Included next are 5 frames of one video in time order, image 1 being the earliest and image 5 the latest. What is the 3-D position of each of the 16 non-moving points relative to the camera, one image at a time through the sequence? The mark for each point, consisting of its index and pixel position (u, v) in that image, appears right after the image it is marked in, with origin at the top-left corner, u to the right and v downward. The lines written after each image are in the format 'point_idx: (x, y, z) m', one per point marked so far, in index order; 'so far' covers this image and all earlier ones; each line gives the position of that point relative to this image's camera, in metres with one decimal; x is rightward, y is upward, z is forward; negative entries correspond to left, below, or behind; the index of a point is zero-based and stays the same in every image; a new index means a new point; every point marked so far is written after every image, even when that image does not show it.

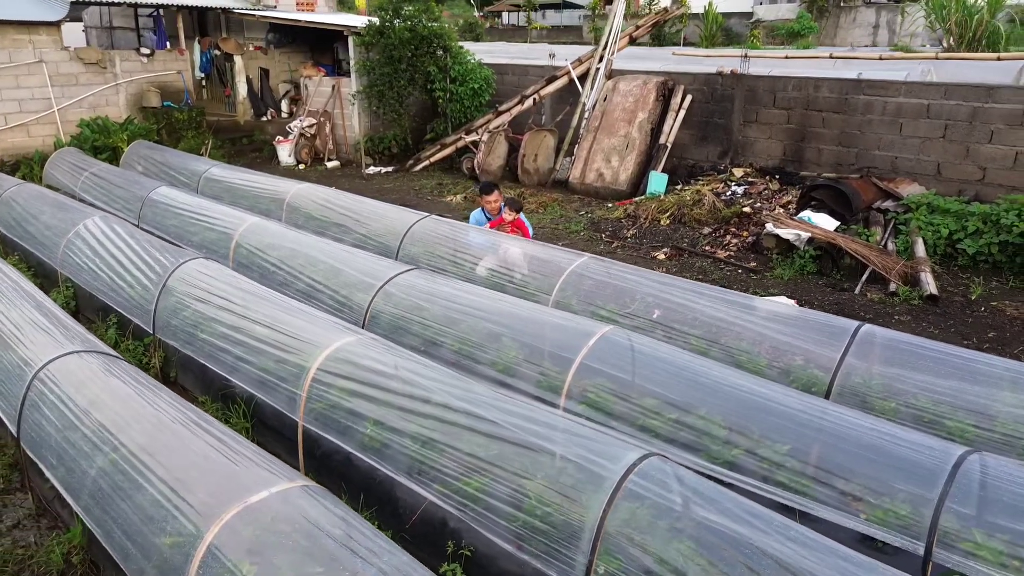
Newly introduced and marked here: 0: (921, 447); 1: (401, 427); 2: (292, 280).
0: (+1.5, -0.6, +2.6) m
1: (-0.4, -0.5, +2.9) m
2: (-1.4, +0.1, +4.9) m
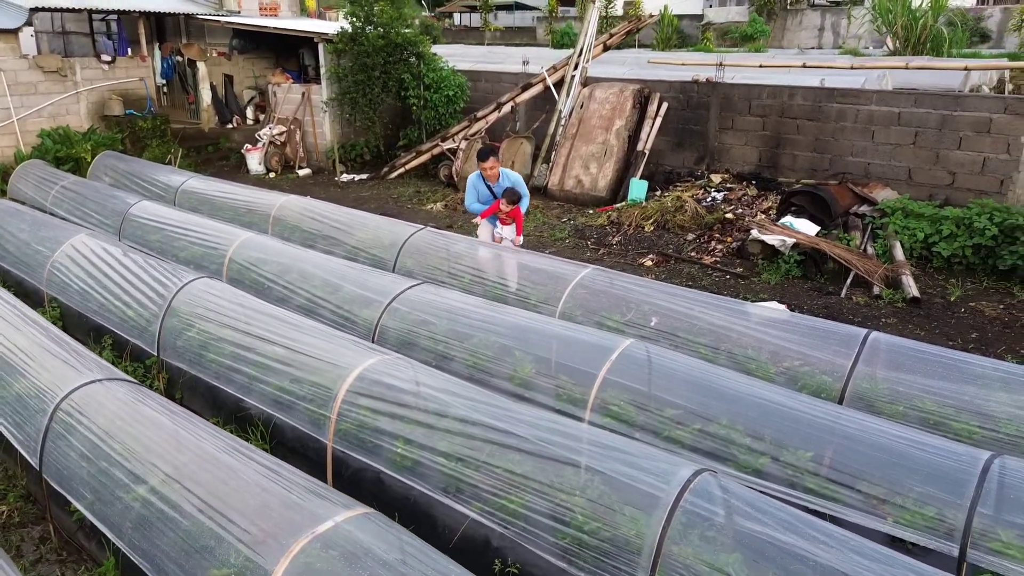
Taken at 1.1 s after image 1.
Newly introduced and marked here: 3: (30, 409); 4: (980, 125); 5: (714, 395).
0: (+1.6, -0.6, +2.8) m
1: (-0.3, -0.6, +2.9) m
2: (-1.4, 0.0, +4.9) m
3: (-1.9, -0.5, +3.0) m
4: (+3.6, +1.3, +5.7) m
5: (+0.9, -0.5, +3.2) m
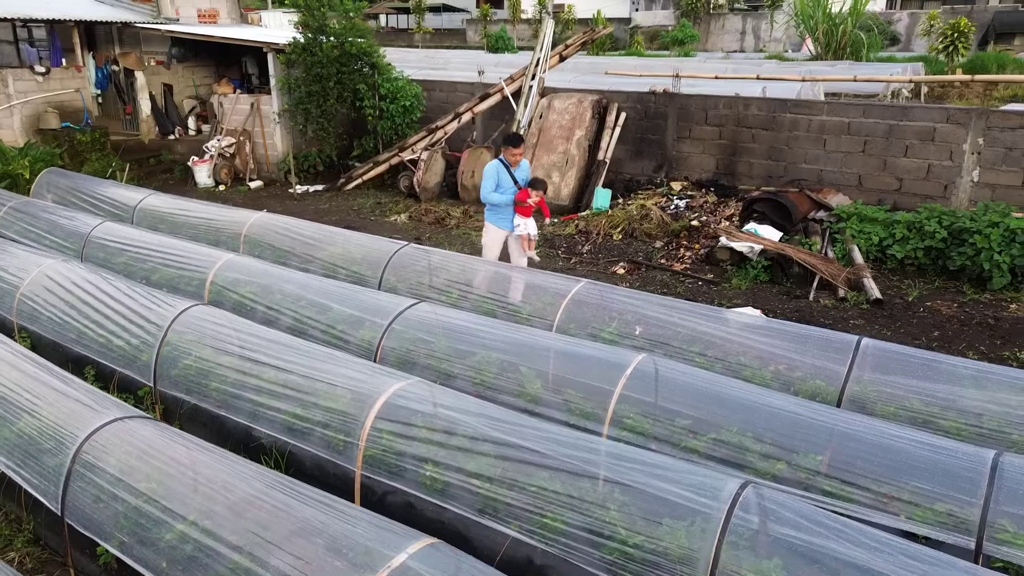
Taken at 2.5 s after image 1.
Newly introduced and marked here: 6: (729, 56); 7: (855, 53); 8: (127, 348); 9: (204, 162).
0: (+1.7, -0.6, +3.0) m
1: (-0.2, -0.7, +3.0) m
2: (-1.5, -0.2, +4.8) m
3: (-1.8, -0.6, +2.9) m
4: (+3.4, +1.3, +6.1) m
5: (+0.9, -0.5, +3.4) m
6: (+3.9, +4.3, +13.9) m
7: (+5.0, +3.6, +11.3) m
8: (-2.1, -0.3, +4.0) m
9: (-3.9, +1.6, +9.6) m
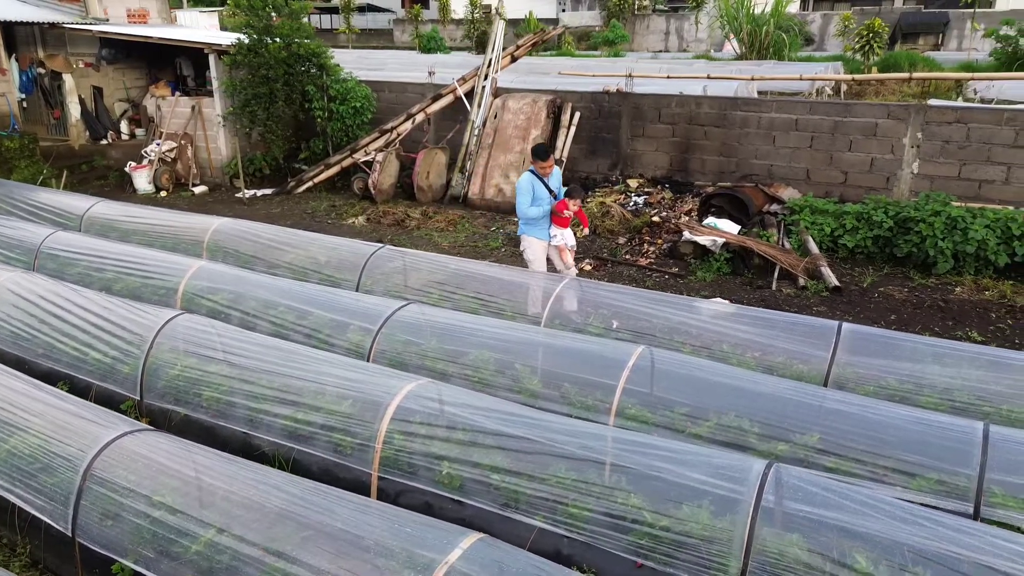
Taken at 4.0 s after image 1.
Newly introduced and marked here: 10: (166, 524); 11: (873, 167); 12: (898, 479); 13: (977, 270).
0: (+1.8, -0.6, +3.2) m
1: (-0.1, -0.7, +3.0) m
2: (-1.6, -0.2, +4.7) m
3: (-1.8, -0.7, +2.8) m
4: (+3.1, +1.4, +6.5) m
5: (+1.0, -0.5, +3.5) m
6: (+2.8, +4.4, +14.3) m
7: (+4.2, +3.7, +11.8) m
8: (-2.1, -0.4, +3.9) m
9: (-4.5, +1.5, +9.3) m
10: (-1.2, -0.8, +2.6) m
11: (+3.1, +1.1, +6.5) m
12: (+1.5, -0.8, +3.1) m
13: (+3.5, +0.1, +5.7) m
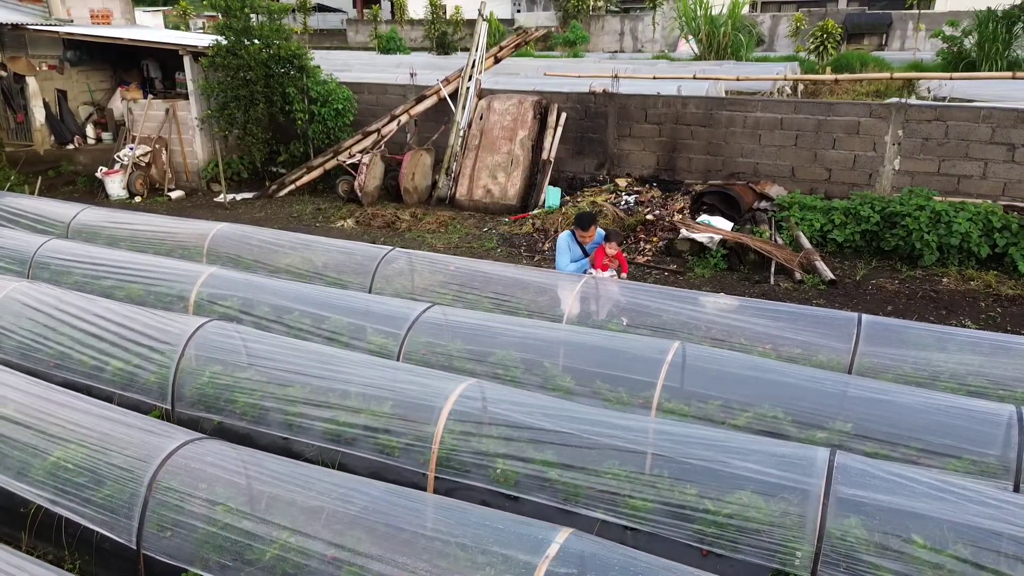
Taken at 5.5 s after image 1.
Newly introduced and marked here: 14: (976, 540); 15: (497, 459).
0: (+2.0, -0.5, +3.4) m
1: (+0.1, -0.7, +3.0) m
2: (-1.5, -0.3, +4.7) m
3: (-1.5, -0.7, +2.8) m
4: (+3.0, +1.4, +6.7) m
5: (+1.1, -0.5, +3.6) m
6: (+2.2, +4.5, +14.5) m
7: (+3.8, +3.8, +12.1) m
8: (-2.0, -0.4, +3.8) m
9: (-4.7, +1.4, +9.1) m
10: (-0.9, -0.8, +2.5) m
11: (+3.1, +1.1, +6.8) m
12: (+1.8, -0.8, +3.2) m
13: (+3.5, +0.2, +5.9) m
14: (+1.5, -0.8, +2.5) m
15: (-0.1, -0.7, +3.1) m
